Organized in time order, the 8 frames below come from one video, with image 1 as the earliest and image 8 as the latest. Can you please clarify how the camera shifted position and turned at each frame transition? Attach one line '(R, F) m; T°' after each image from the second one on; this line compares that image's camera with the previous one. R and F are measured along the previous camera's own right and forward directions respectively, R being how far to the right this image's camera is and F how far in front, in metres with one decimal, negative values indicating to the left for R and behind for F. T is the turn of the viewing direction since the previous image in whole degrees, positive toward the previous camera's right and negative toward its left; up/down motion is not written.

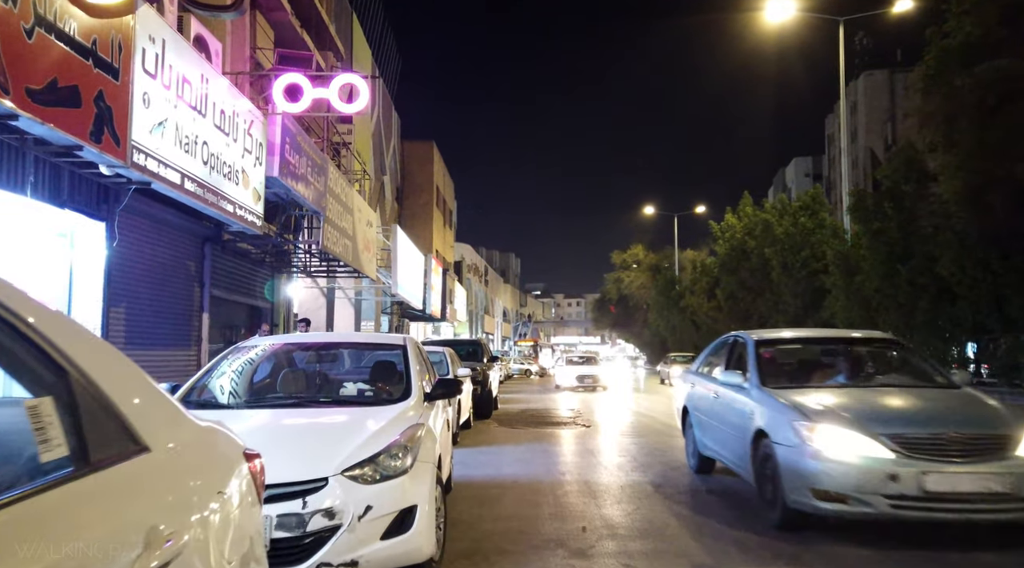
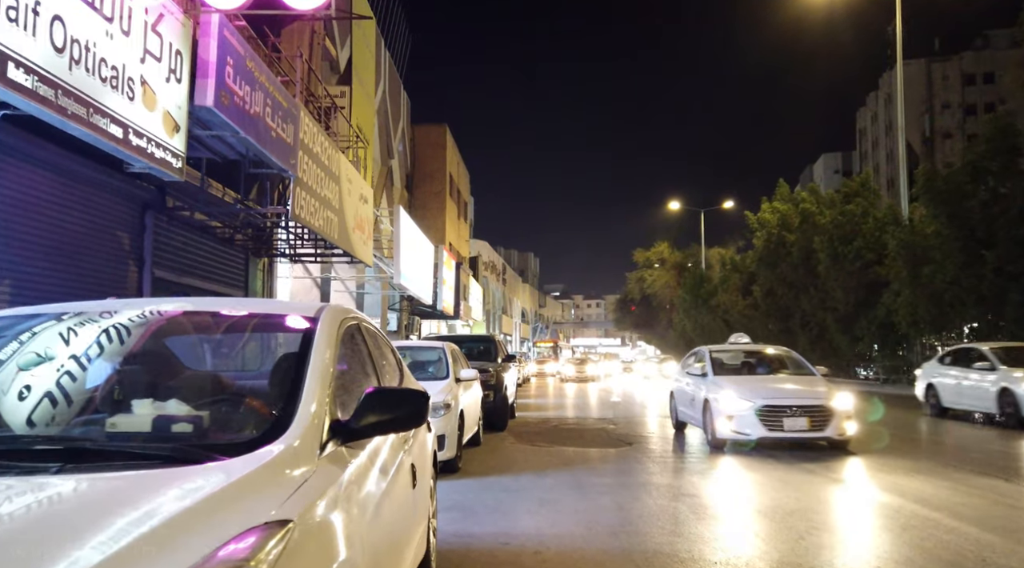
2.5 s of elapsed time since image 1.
(0.0, +3.2) m; -1°
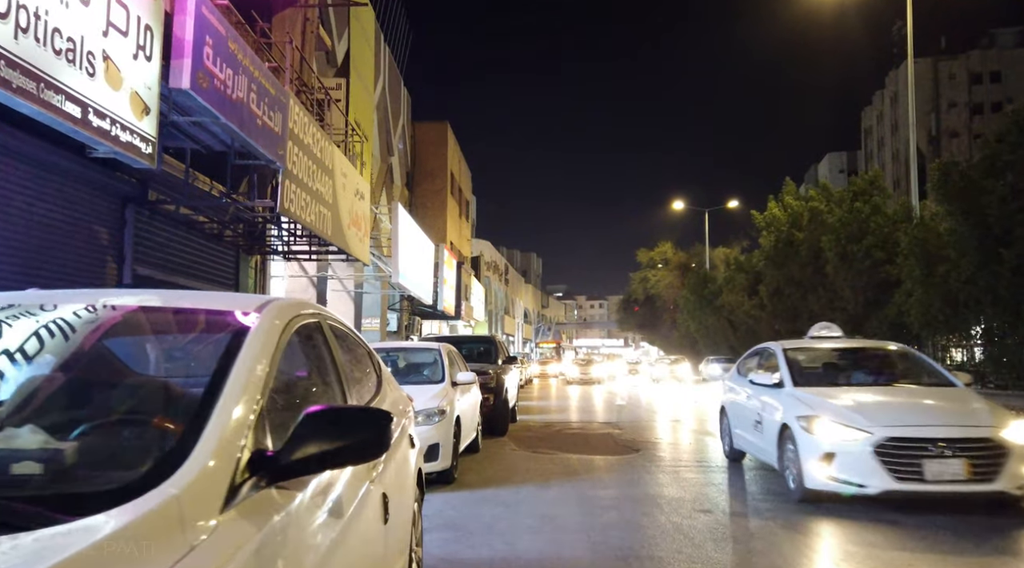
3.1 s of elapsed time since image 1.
(0.0, +0.6) m; 0°
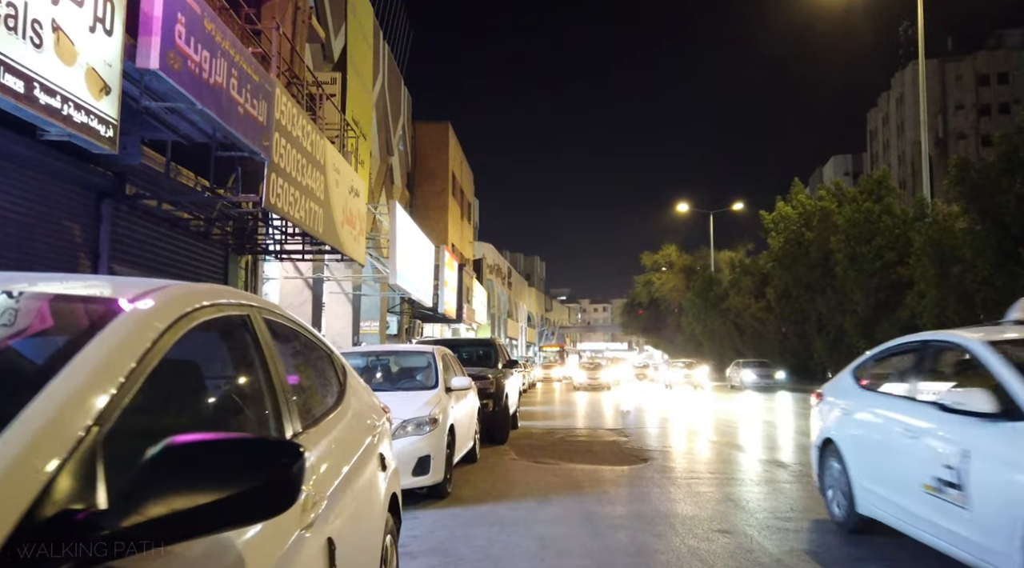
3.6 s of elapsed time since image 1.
(+0.1, +0.7) m; 0°
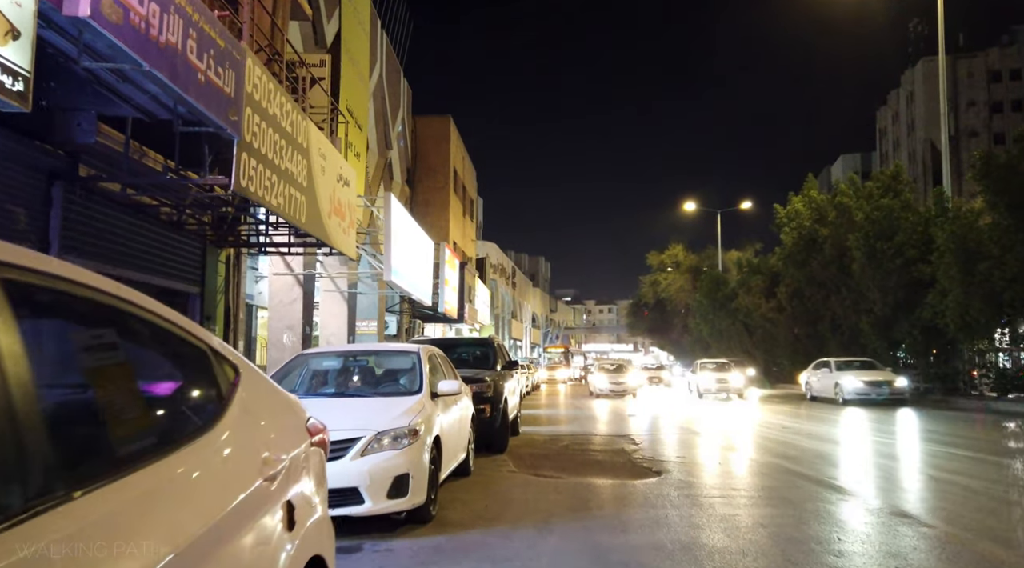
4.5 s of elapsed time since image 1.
(+0.1, +1.1) m; 0°
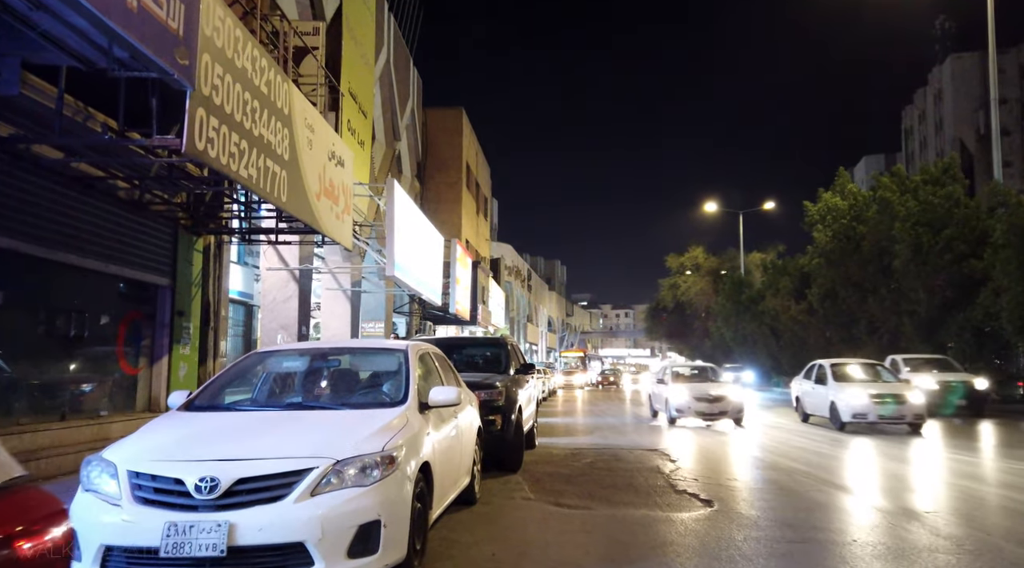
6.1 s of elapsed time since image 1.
(0.0, +1.8) m; -1°
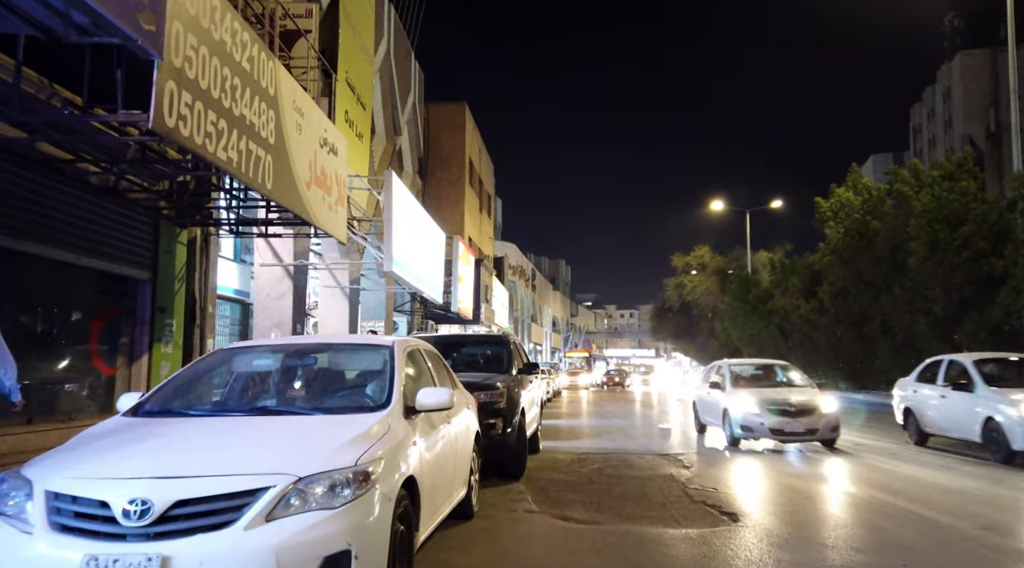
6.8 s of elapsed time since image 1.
(0.0, +0.8) m; 0°
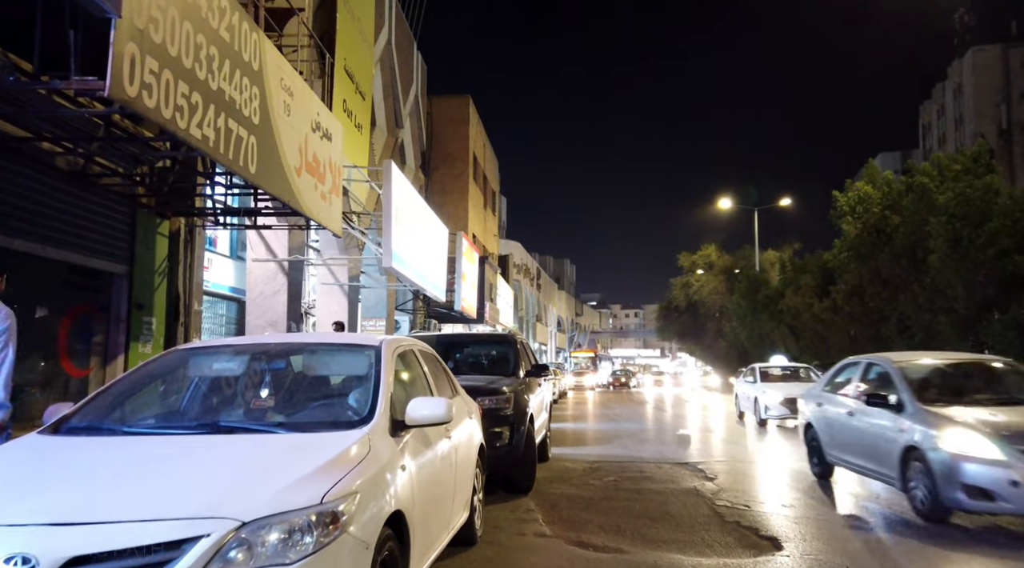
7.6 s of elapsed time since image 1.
(0.0, +0.9) m; 0°
